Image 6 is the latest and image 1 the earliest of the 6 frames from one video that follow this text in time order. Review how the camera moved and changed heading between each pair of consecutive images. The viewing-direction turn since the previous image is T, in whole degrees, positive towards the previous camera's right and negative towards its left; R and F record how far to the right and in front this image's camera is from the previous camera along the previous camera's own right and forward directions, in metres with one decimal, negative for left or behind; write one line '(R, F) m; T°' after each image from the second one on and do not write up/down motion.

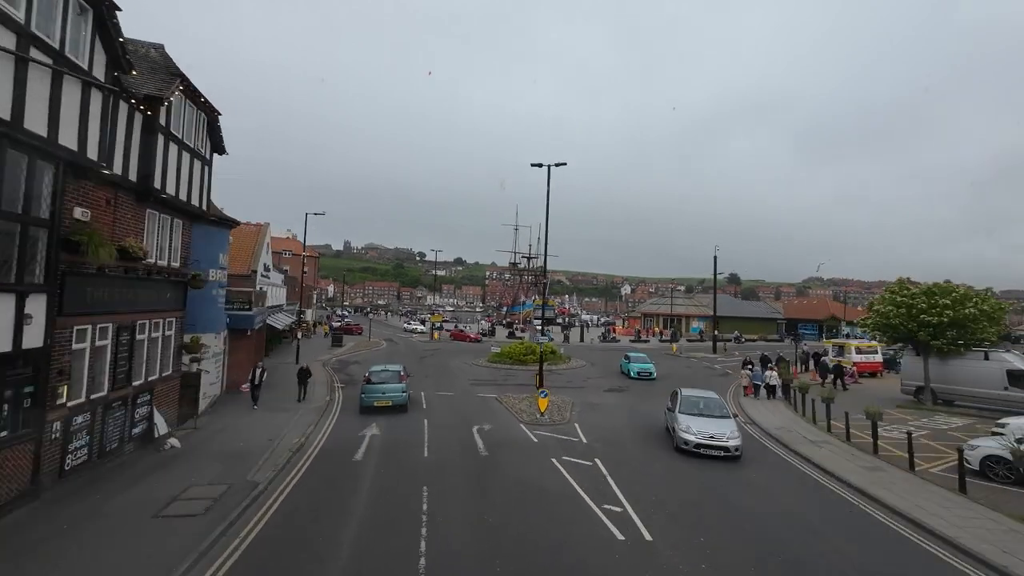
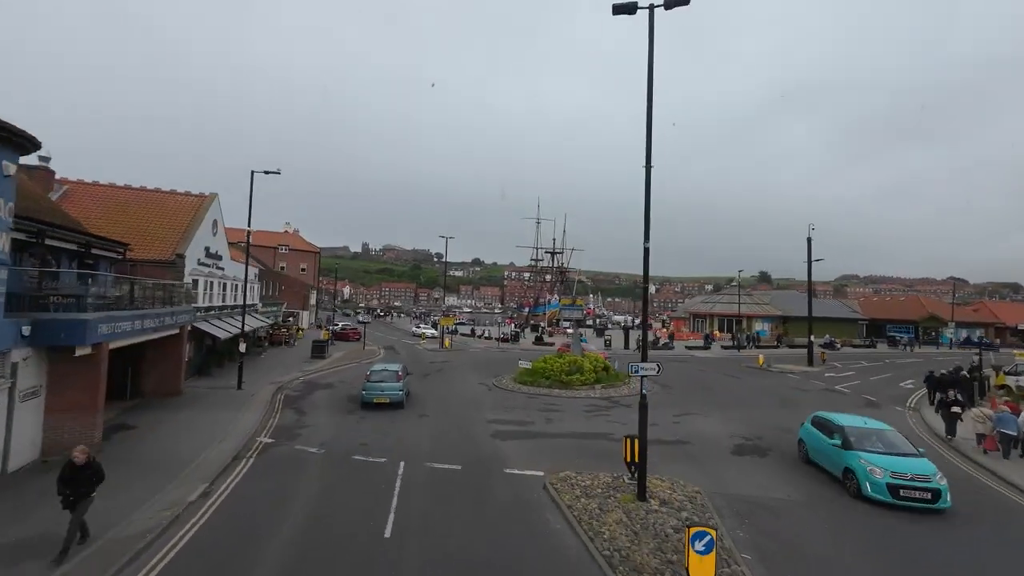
(-1.1, +10.3) m; -2°
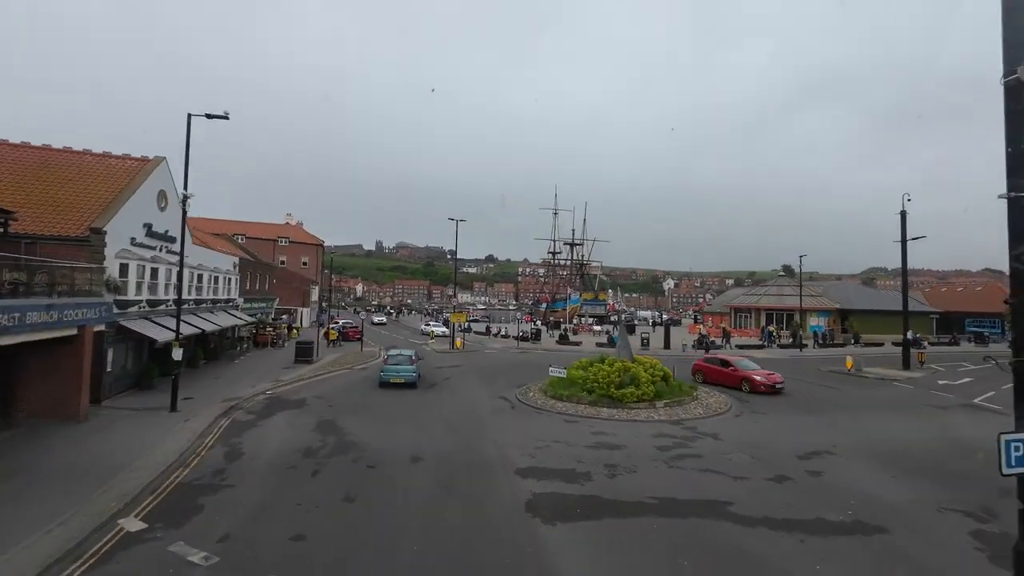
(-0.7, +6.1) m; -2°
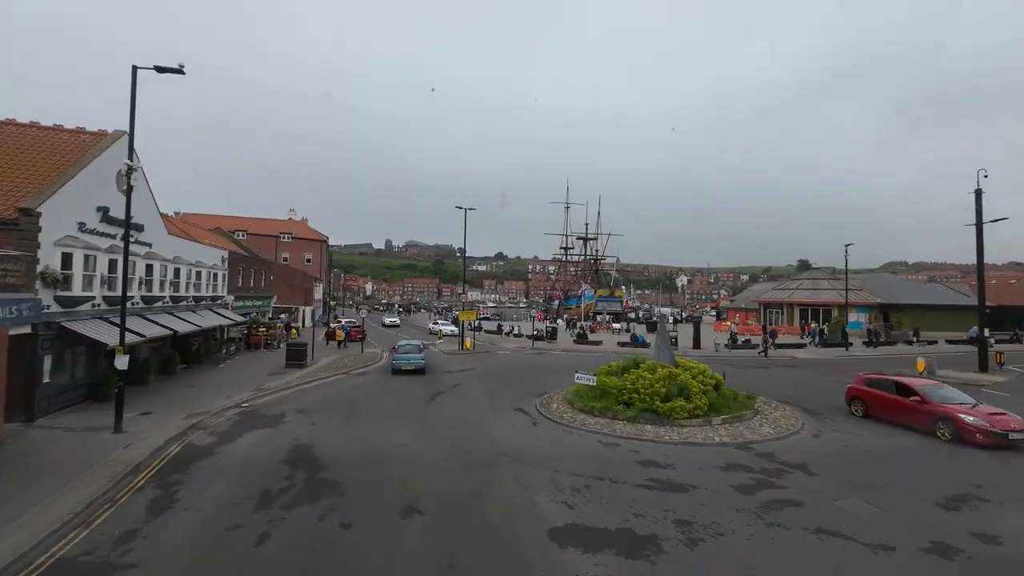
(-0.4, +3.3) m; -1°
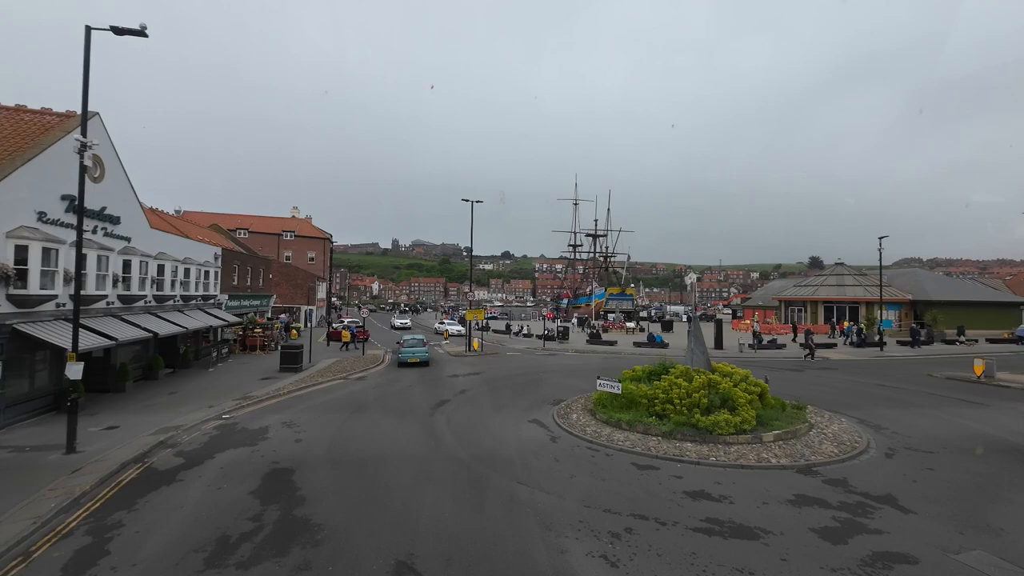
(-0.3, +2.0) m; -1°
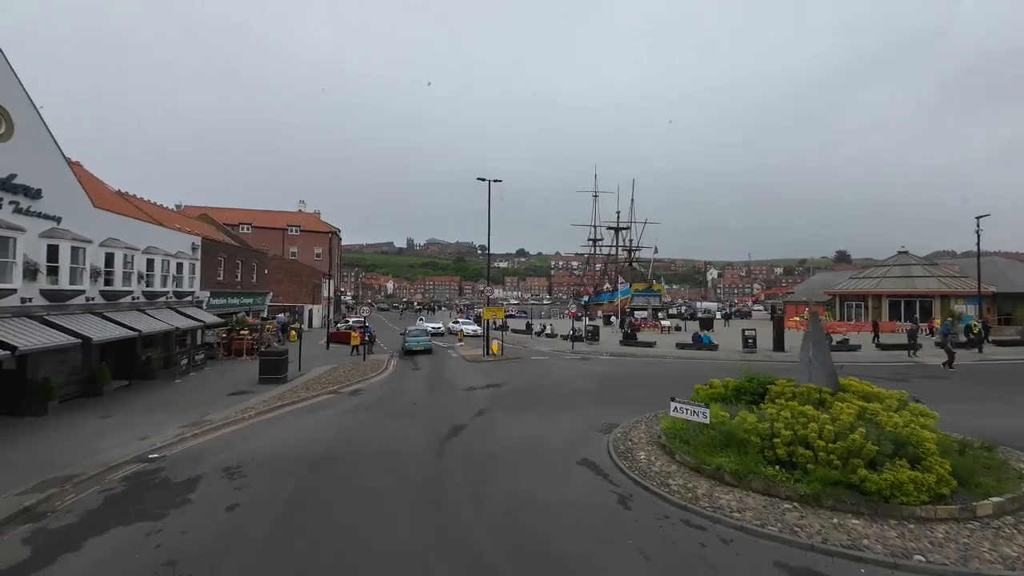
(-0.6, +4.5) m; -2°
